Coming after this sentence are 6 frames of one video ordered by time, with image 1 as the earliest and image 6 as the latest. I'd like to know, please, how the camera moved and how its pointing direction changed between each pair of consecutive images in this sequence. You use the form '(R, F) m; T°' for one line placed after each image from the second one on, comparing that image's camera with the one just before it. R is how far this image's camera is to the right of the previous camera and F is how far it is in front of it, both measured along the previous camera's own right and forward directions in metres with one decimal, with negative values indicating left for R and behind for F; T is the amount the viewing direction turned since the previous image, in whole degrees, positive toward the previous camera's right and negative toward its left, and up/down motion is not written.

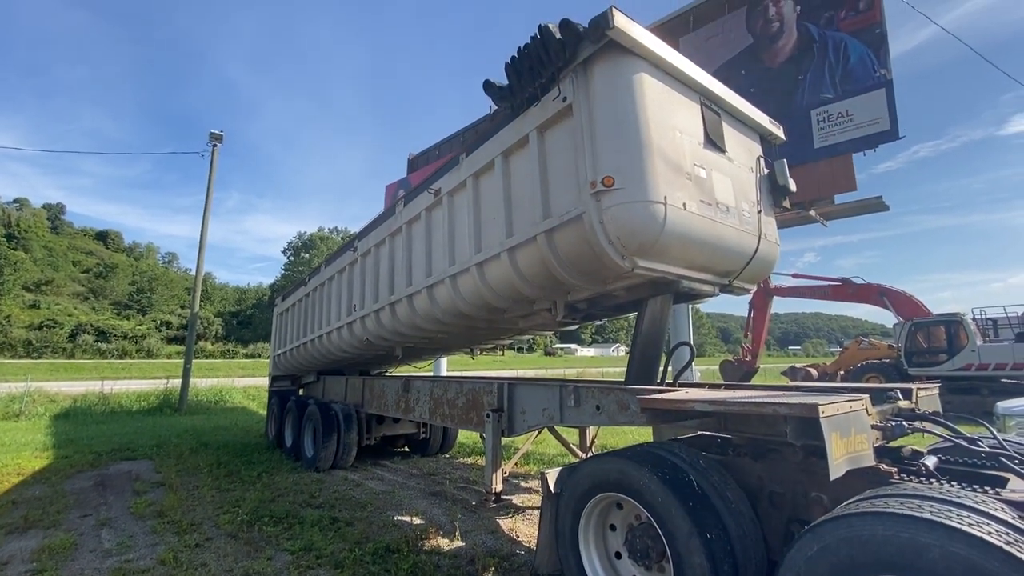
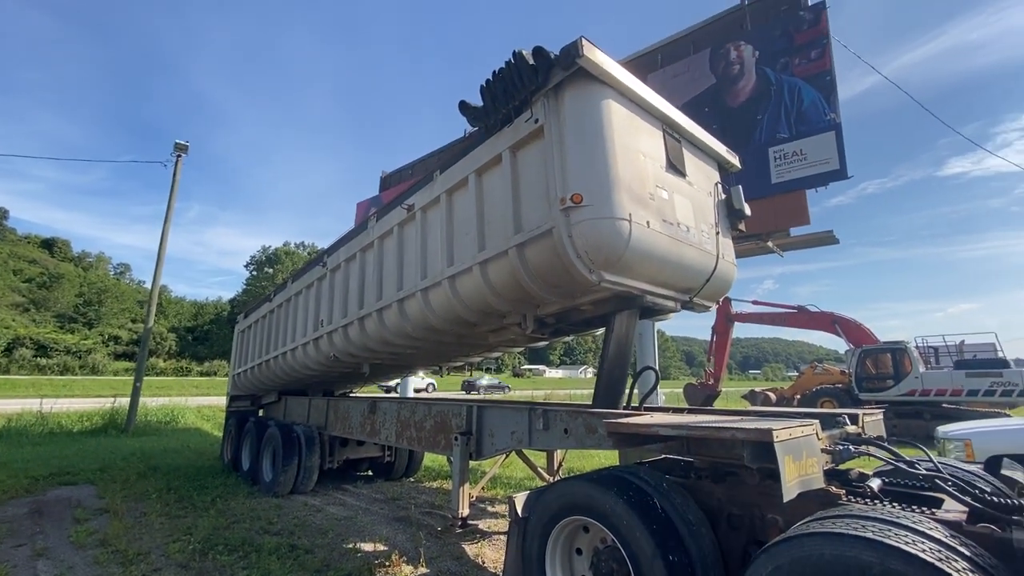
(0.0, -0.1) m; +4°
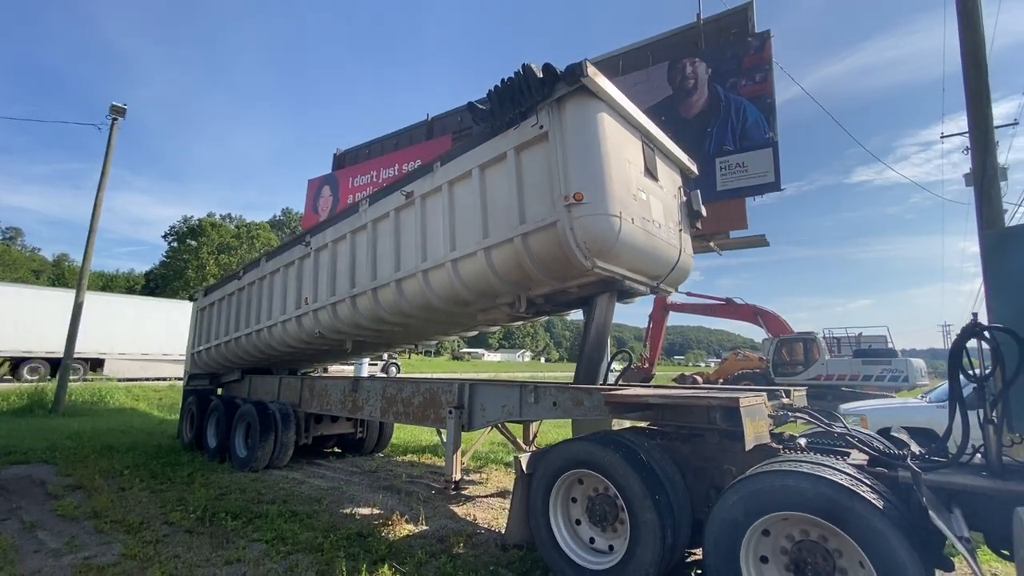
(-0.6, -0.5) m; +7°
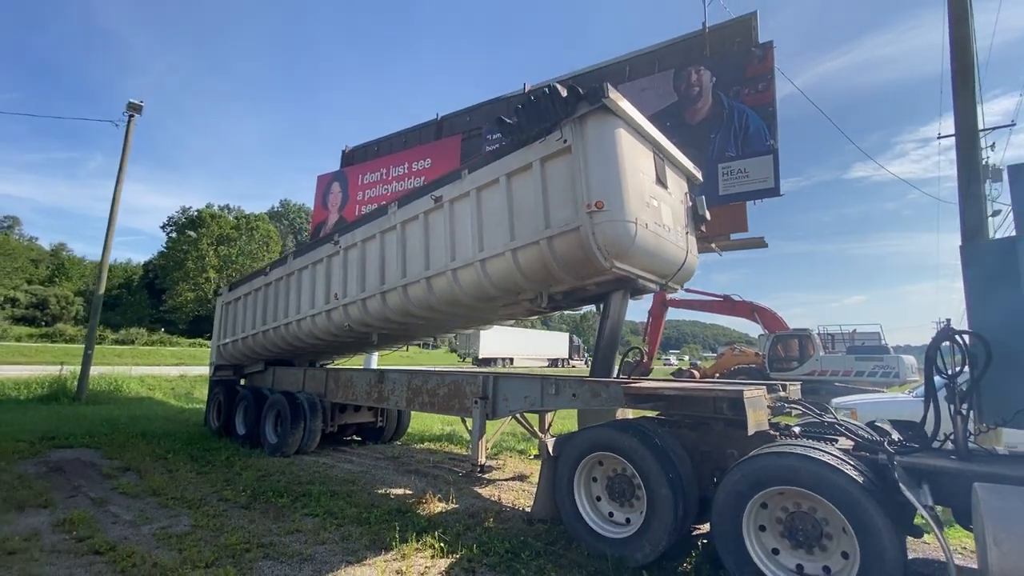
(-0.3, -0.5) m; 0°
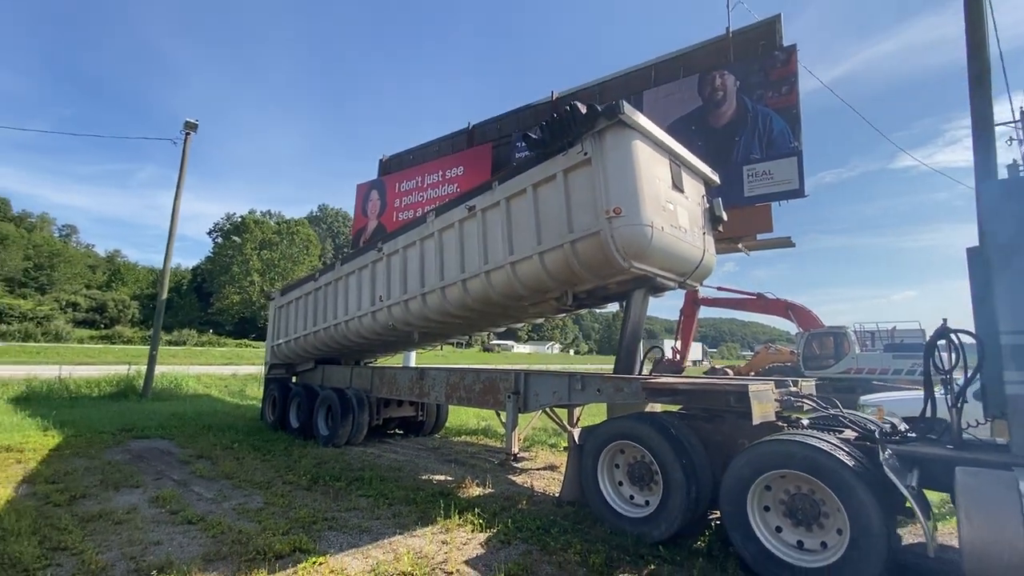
(0.0, -0.5) m; -4°
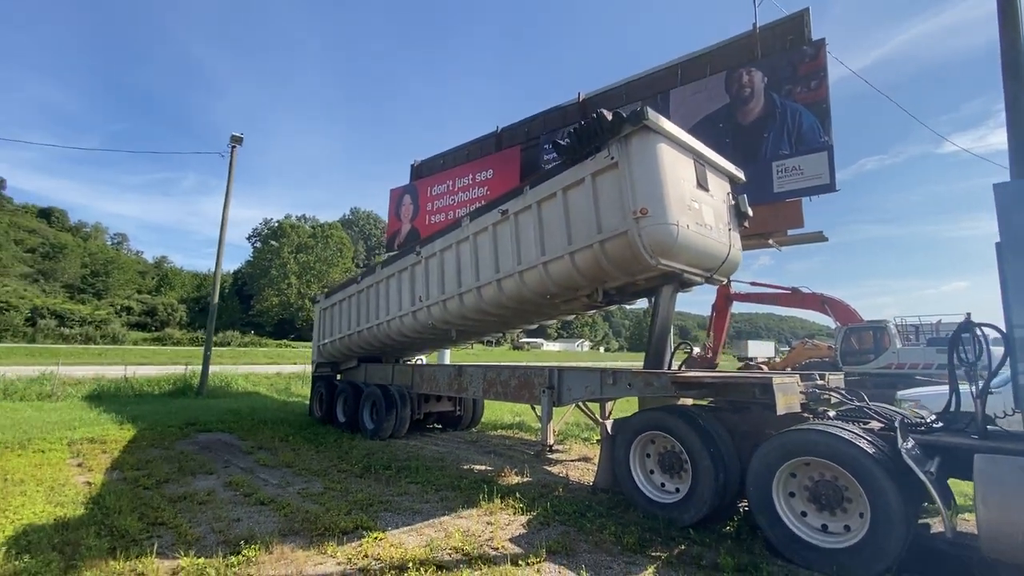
(-0.1, -0.4) m; -3°
